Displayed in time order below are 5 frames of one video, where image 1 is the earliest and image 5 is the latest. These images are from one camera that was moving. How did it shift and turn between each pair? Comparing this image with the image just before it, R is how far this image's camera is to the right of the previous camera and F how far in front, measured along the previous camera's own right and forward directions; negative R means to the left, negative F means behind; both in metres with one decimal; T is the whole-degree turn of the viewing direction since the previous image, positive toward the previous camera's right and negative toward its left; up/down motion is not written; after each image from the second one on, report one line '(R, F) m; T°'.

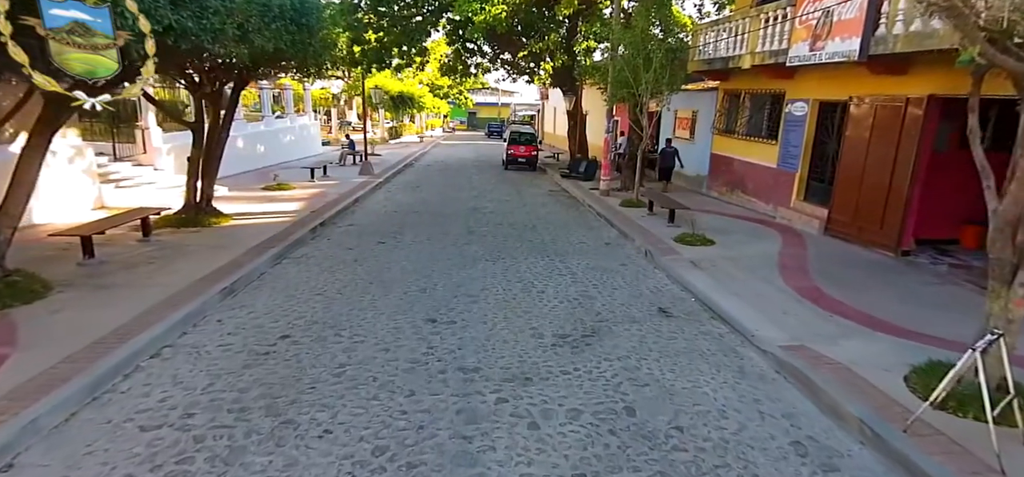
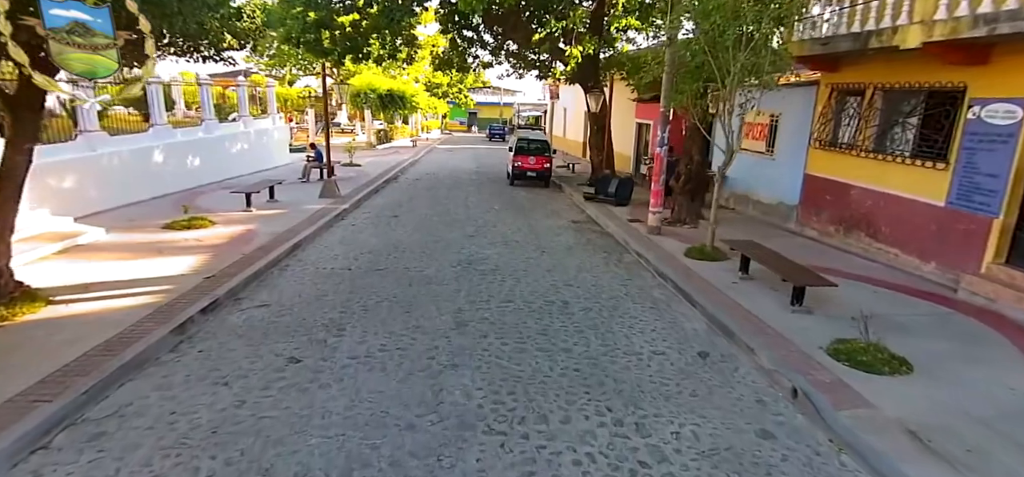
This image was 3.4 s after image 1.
(-0.2, +4.5) m; 0°
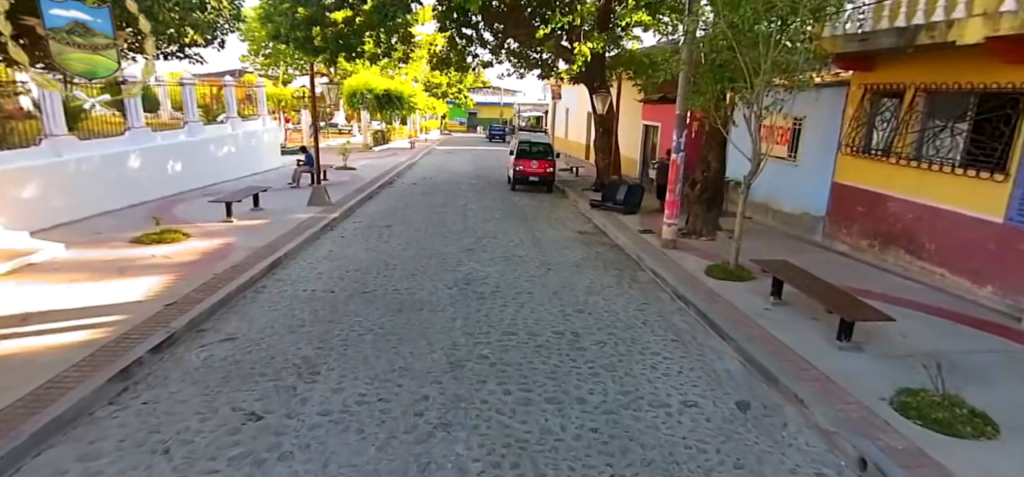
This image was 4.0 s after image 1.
(0.0, +0.9) m; 0°
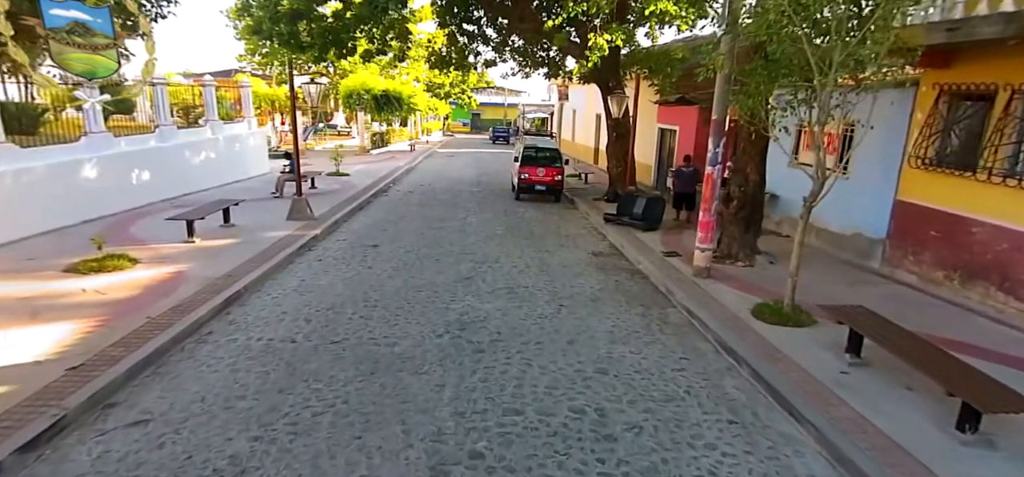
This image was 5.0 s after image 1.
(0.0, +1.5) m; 0°
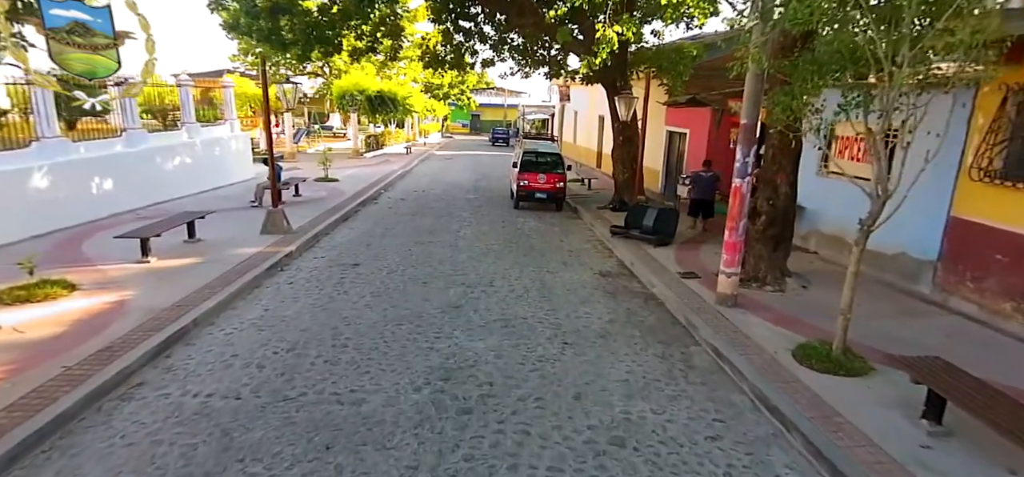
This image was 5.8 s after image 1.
(+0.1, +1.1) m; 0°
